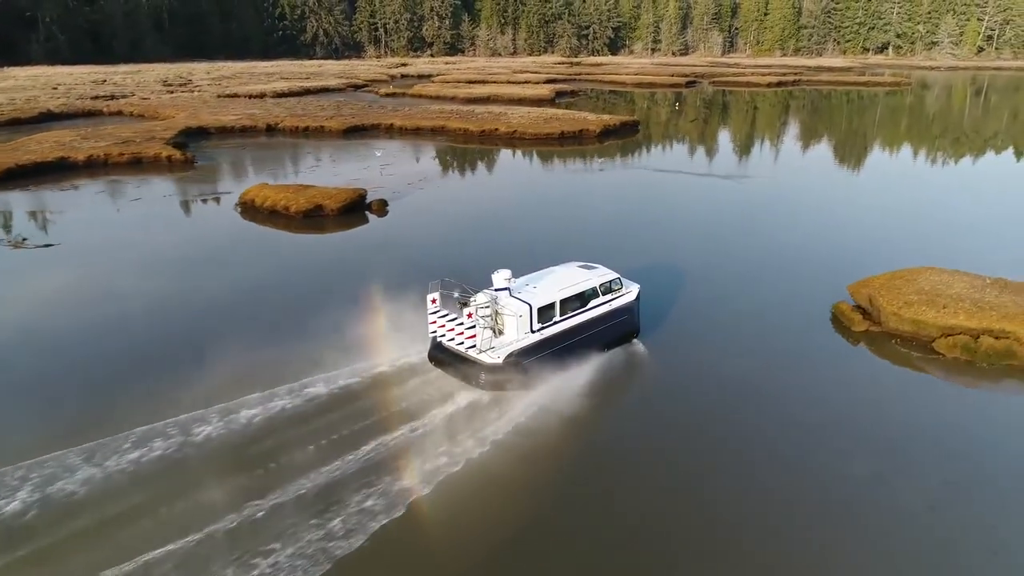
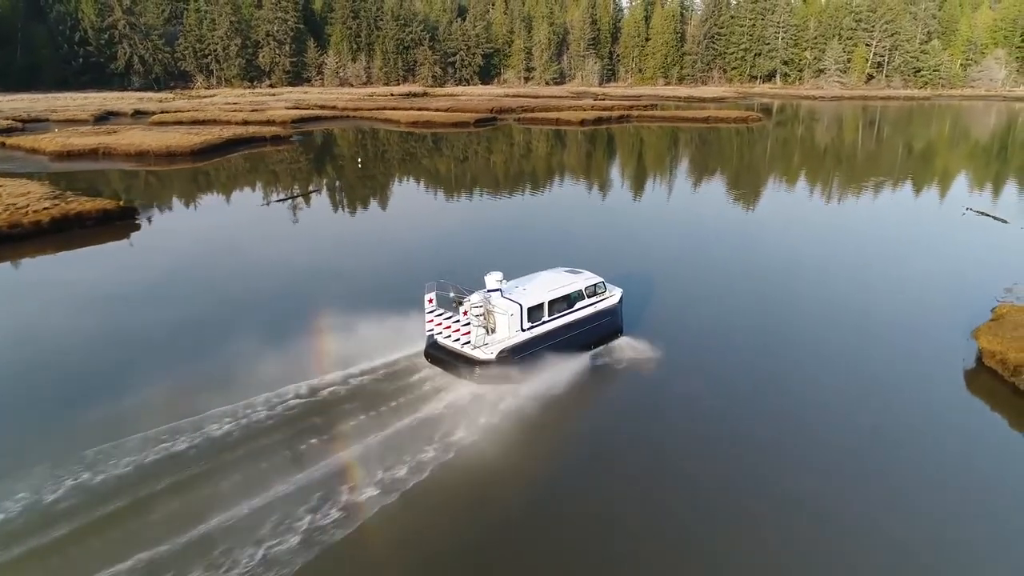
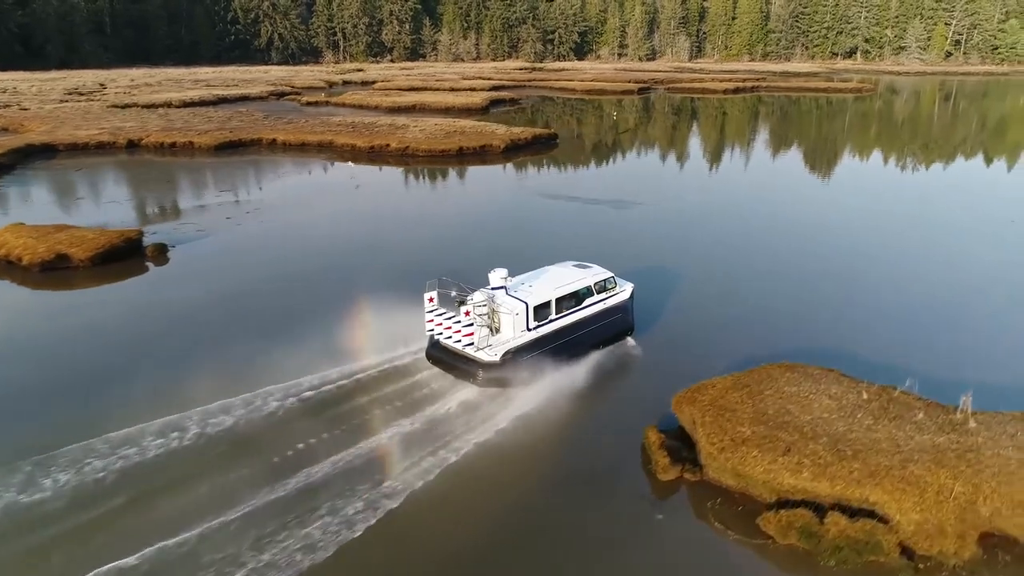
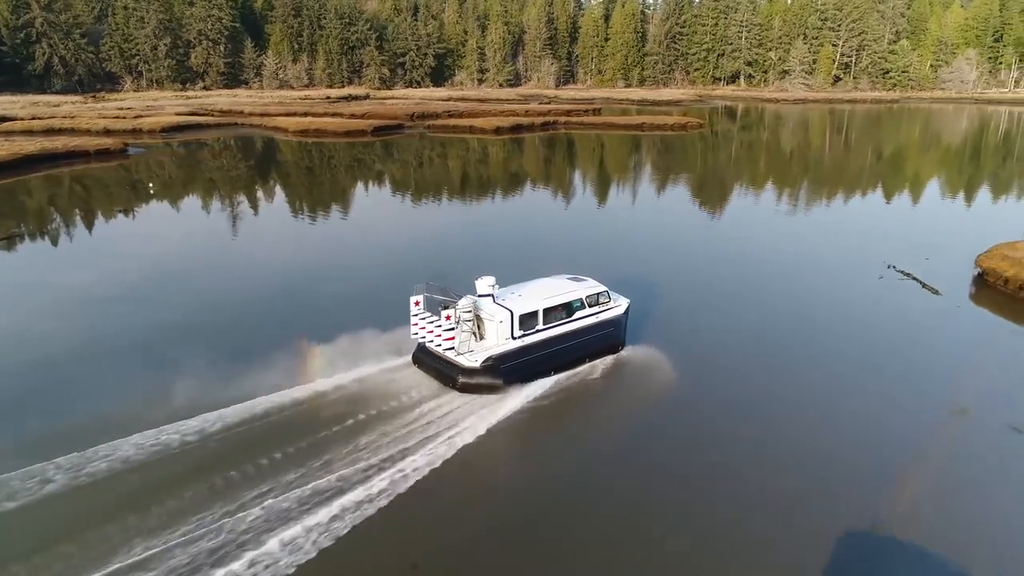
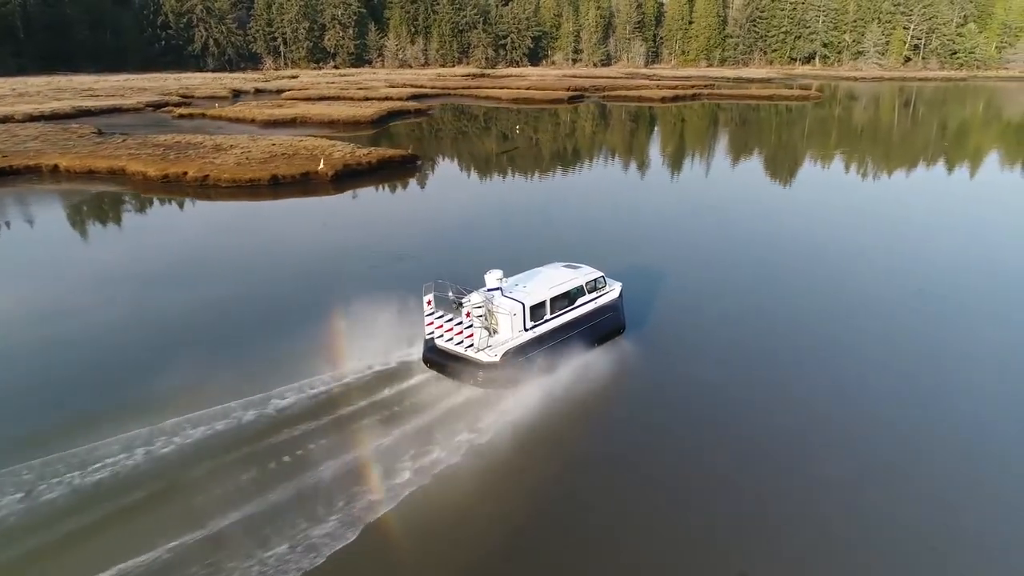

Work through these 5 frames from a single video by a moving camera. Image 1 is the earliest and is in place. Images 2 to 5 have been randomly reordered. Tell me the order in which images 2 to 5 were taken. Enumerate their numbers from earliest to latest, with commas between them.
3, 5, 2, 4
